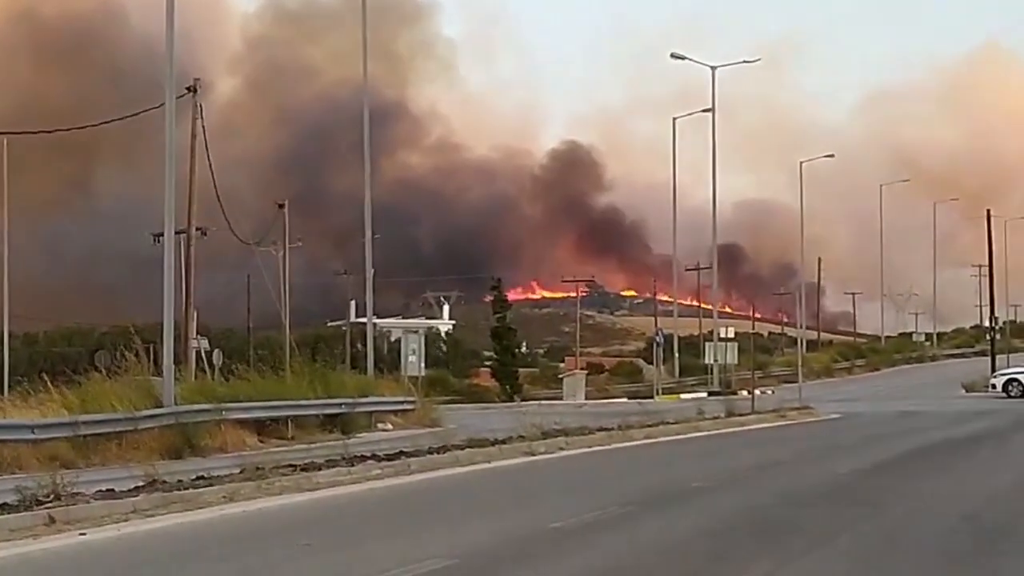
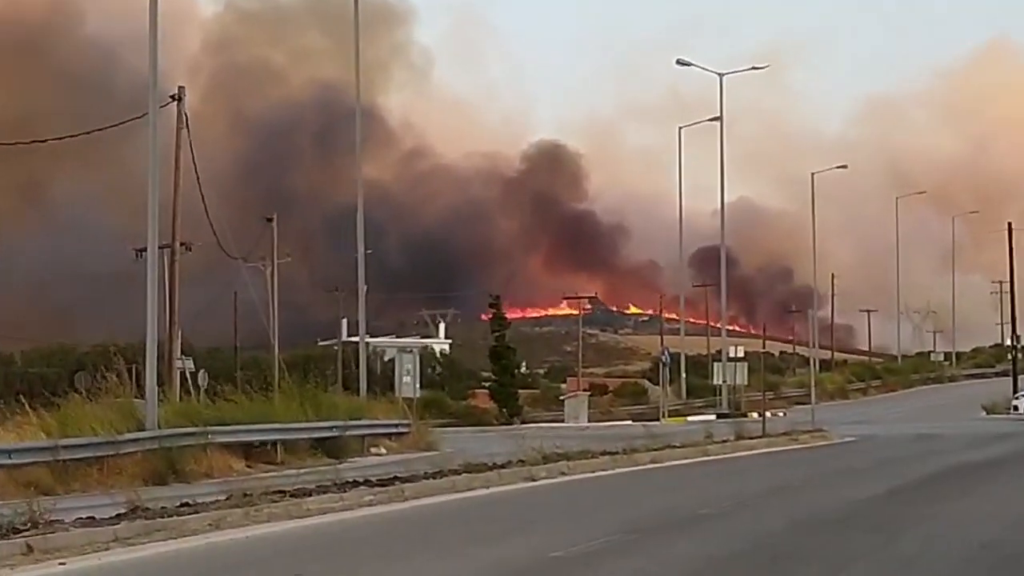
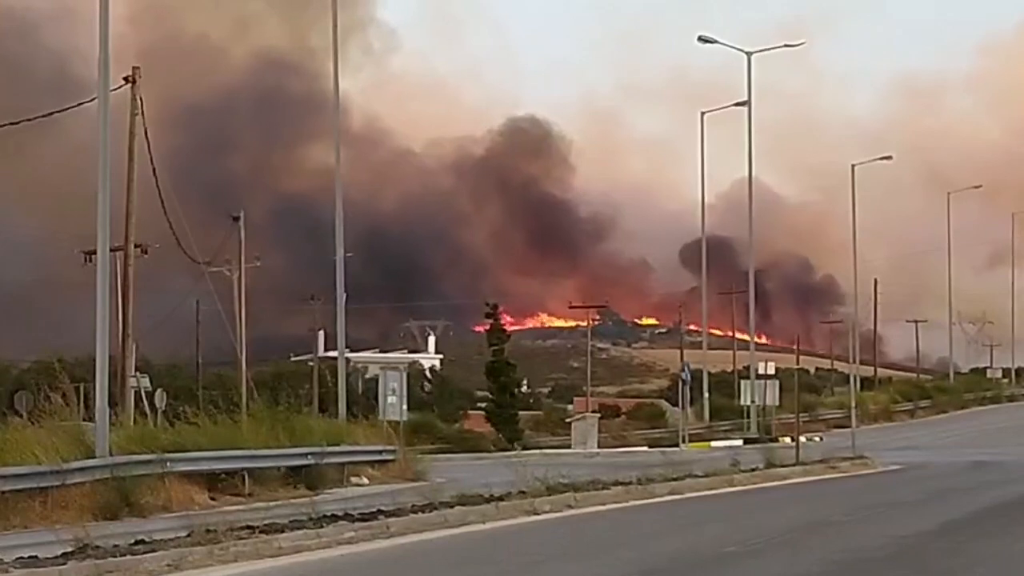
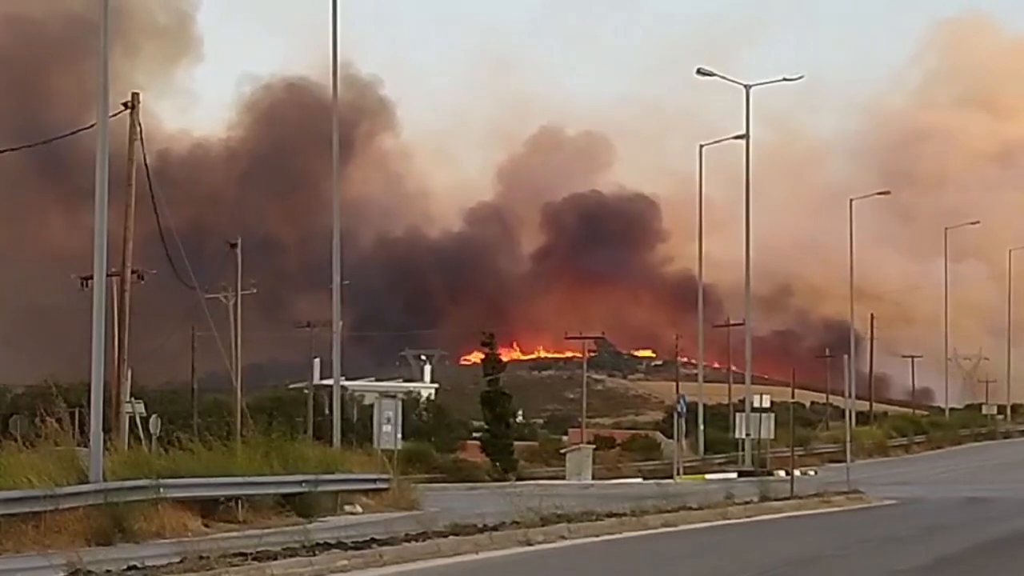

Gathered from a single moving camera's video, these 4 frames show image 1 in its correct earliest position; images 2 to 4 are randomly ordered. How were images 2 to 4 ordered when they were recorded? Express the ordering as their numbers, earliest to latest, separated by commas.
2, 3, 4
